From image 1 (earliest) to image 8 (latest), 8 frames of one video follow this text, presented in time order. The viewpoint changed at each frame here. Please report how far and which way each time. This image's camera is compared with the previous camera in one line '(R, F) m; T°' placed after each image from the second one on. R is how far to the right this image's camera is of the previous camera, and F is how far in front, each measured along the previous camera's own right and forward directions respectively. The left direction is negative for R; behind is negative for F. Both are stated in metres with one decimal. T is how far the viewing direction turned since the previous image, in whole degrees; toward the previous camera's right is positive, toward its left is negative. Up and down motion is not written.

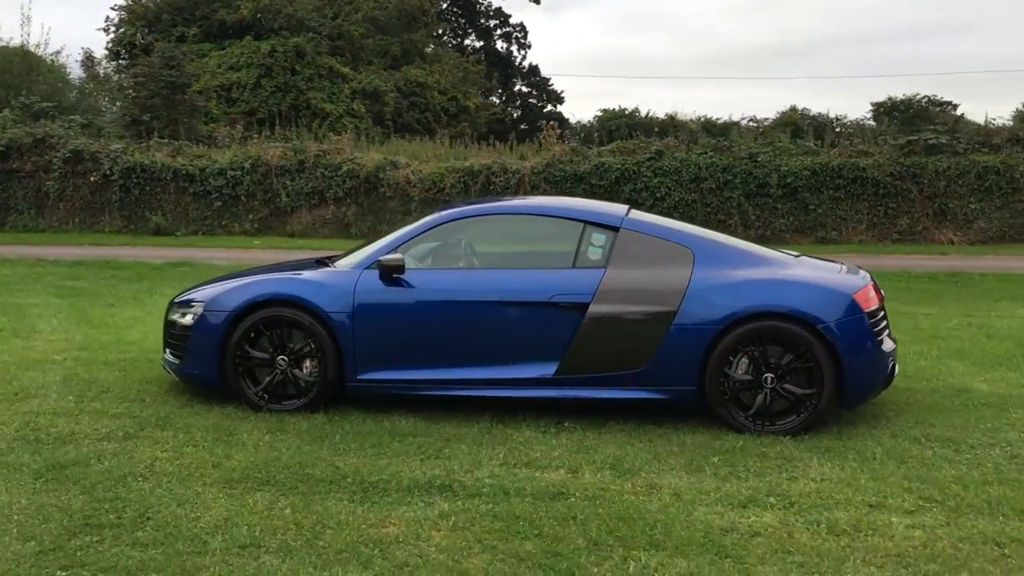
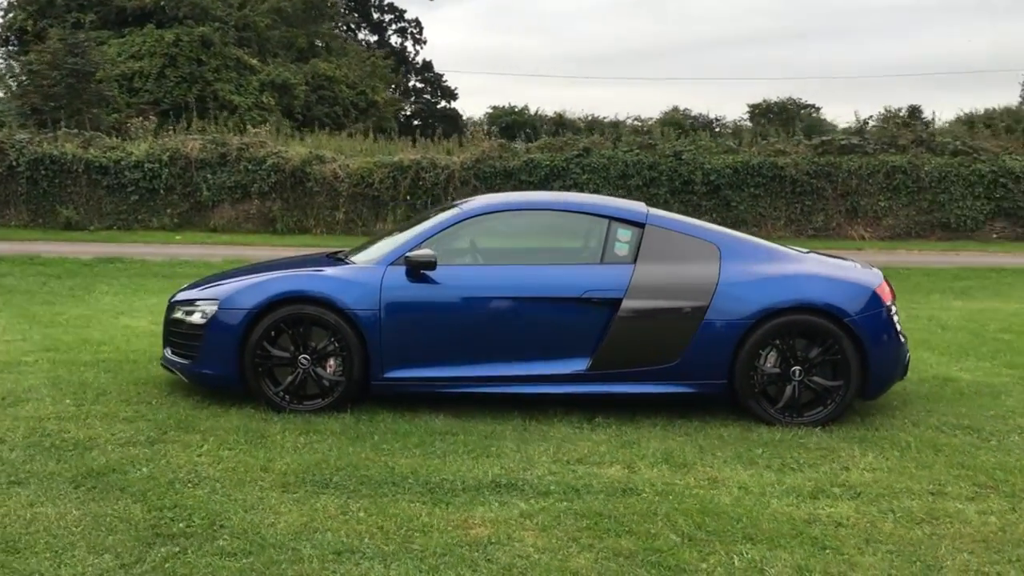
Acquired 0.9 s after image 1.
(-0.6, +0.1) m; +5°
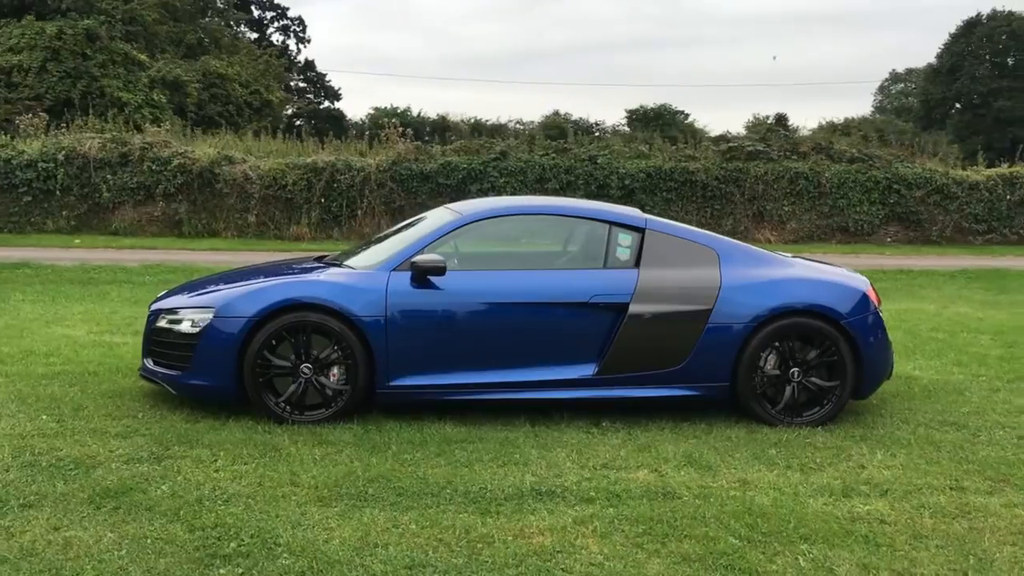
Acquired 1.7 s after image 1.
(-0.6, +0.1) m; +6°
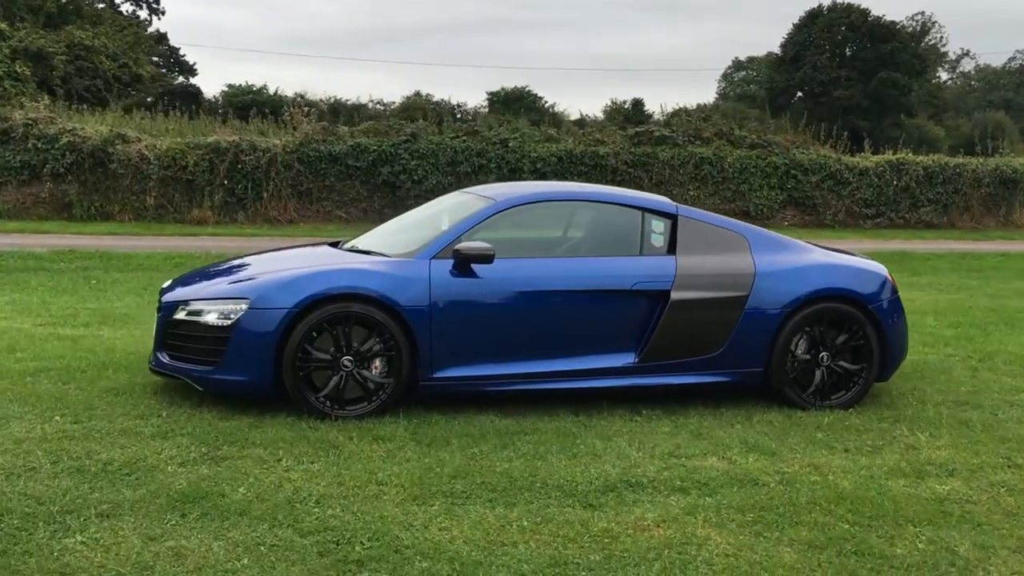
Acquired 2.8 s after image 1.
(-0.8, +0.1) m; +6°
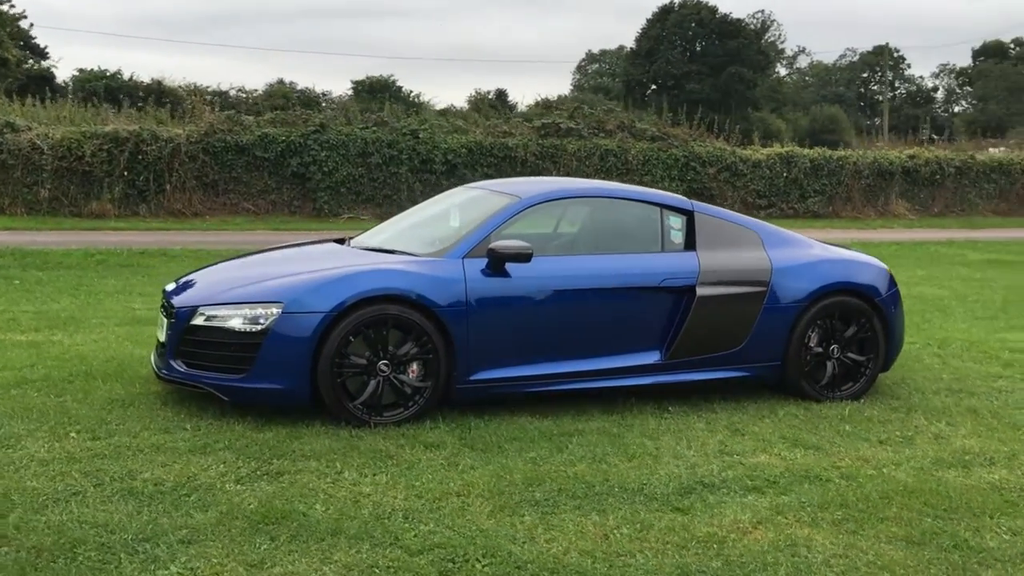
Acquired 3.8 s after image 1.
(-0.7, +0.1) m; +6°
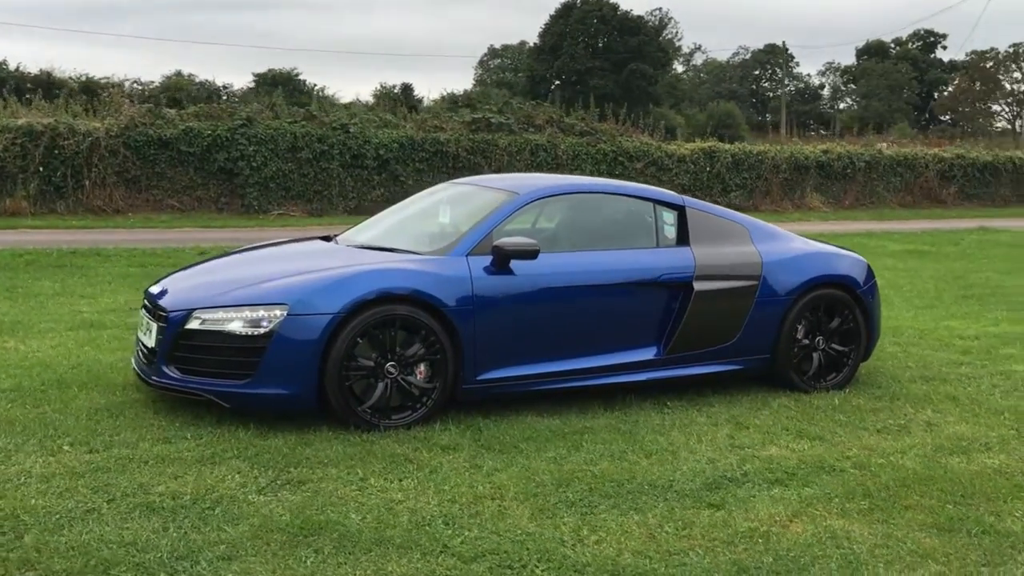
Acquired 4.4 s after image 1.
(-0.4, +0.1) m; +5°
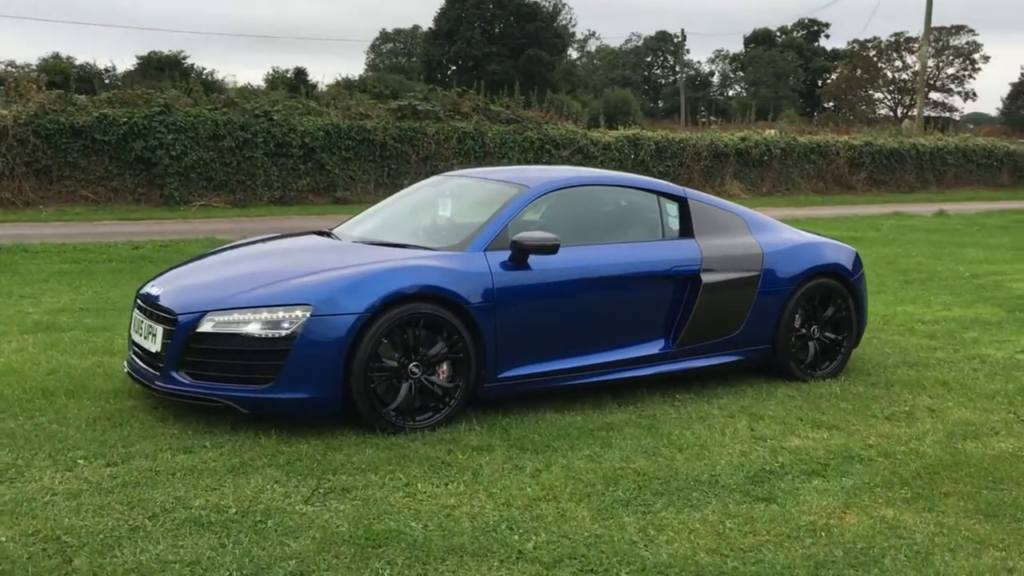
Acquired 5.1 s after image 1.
(-0.5, +0.1) m; +5°
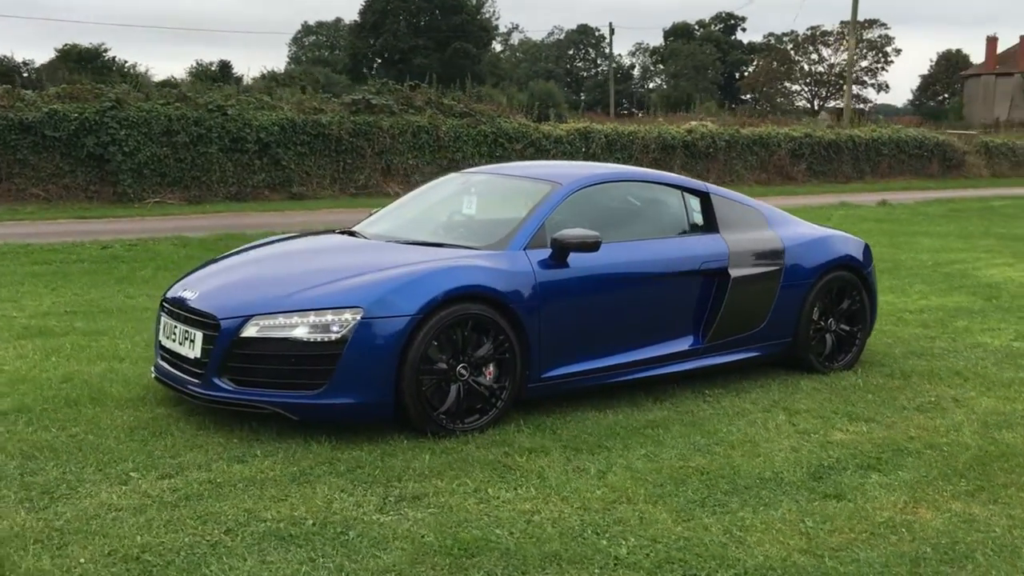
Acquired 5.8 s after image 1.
(-0.4, 0.0) m; +3°
